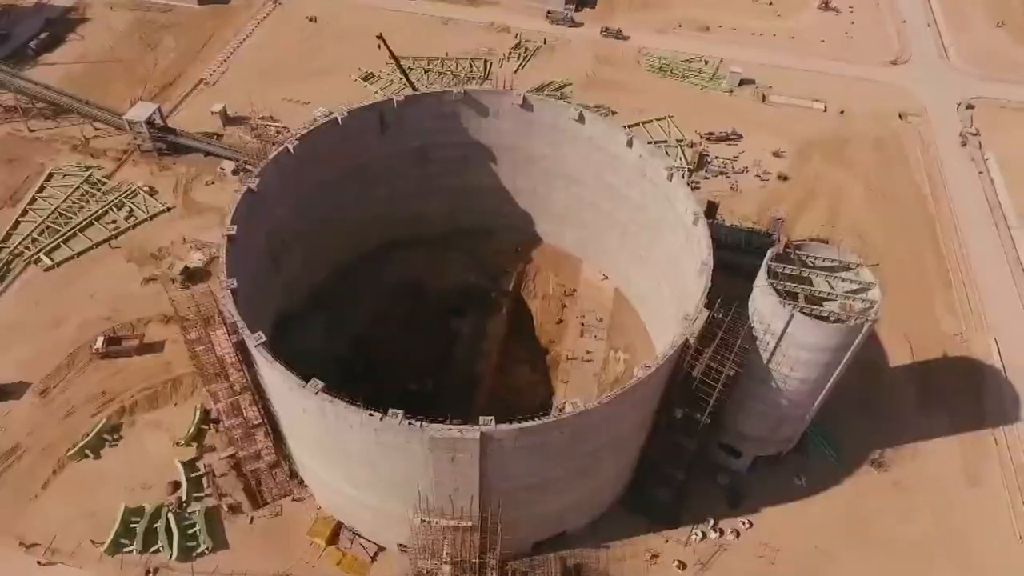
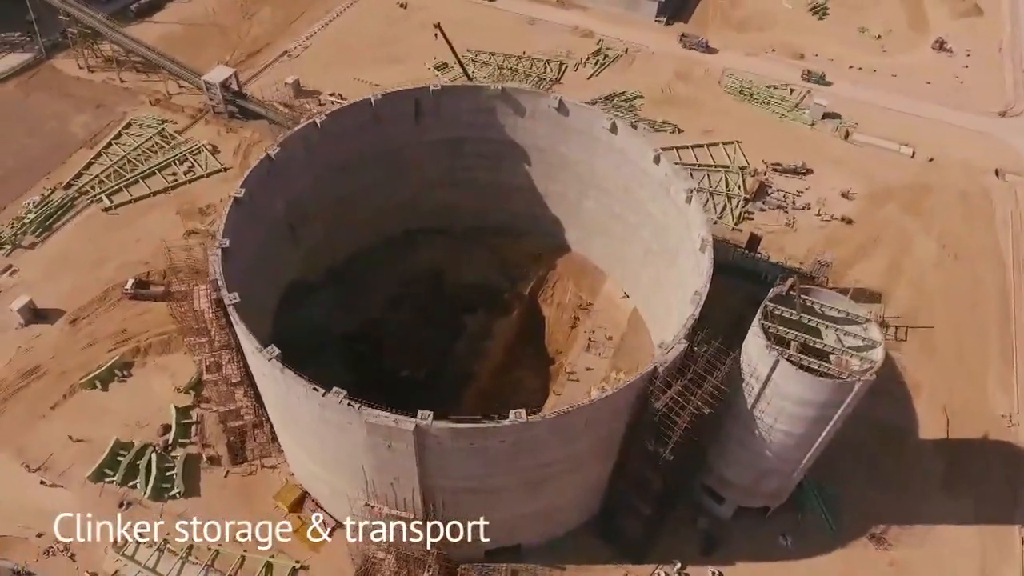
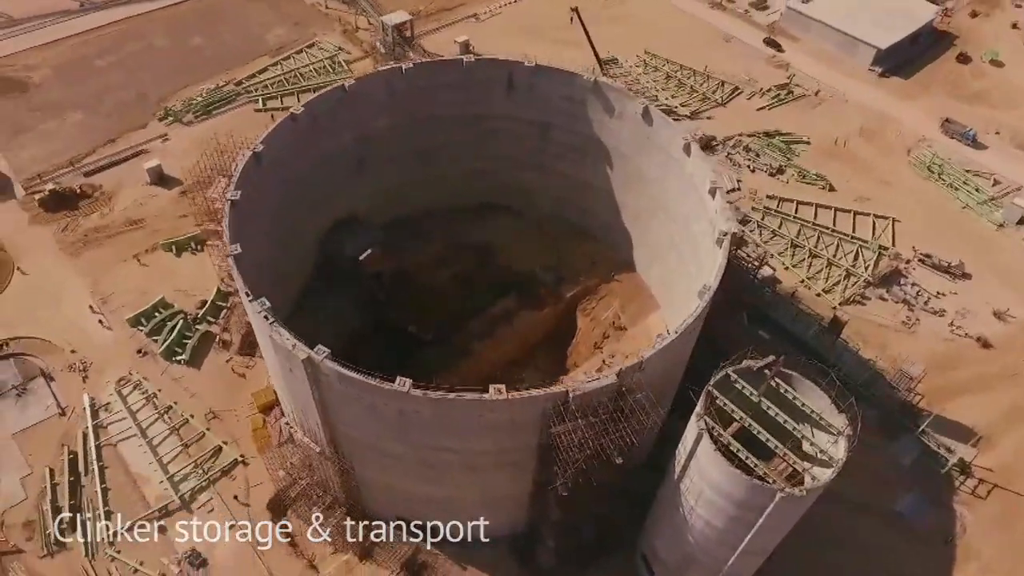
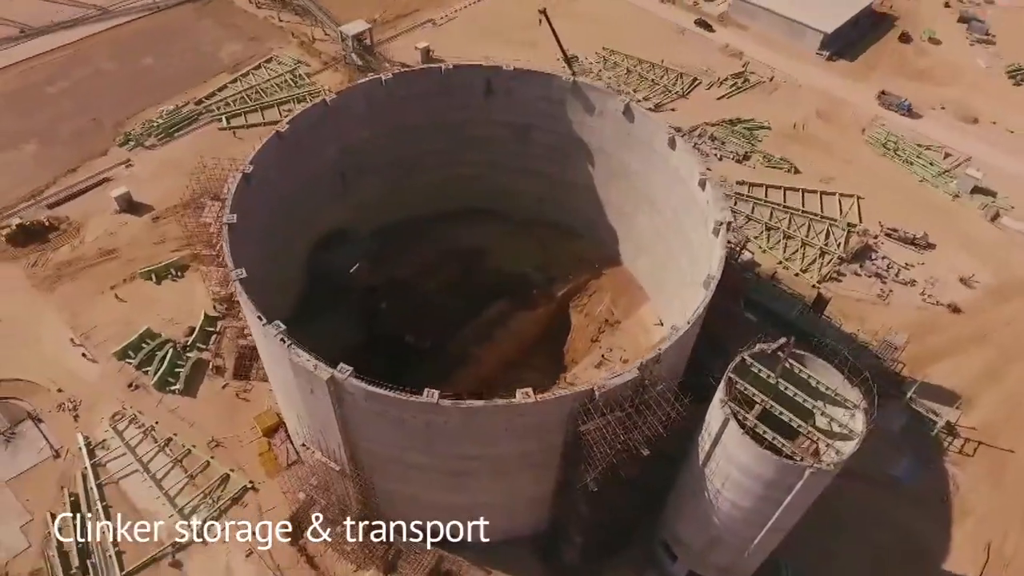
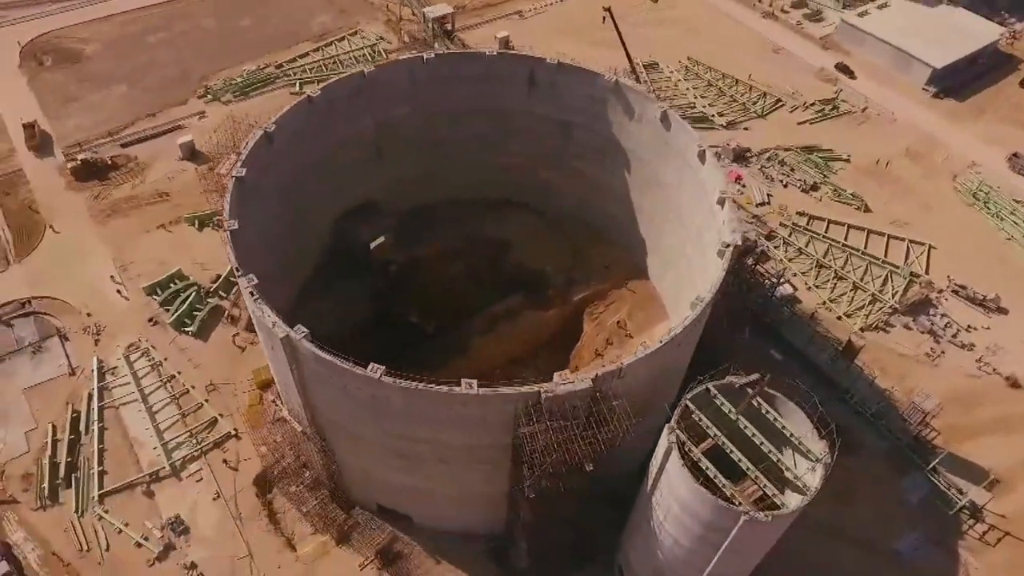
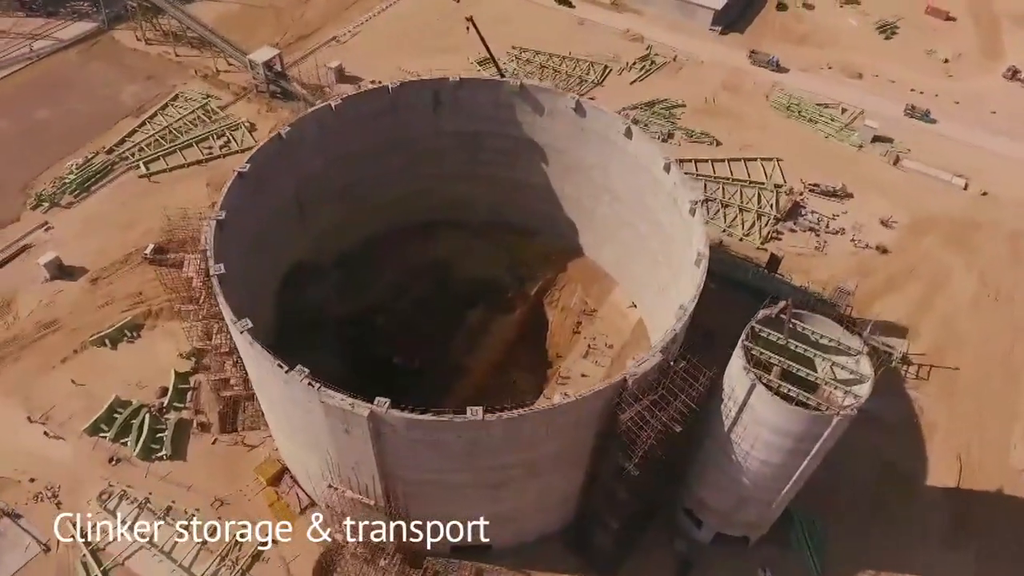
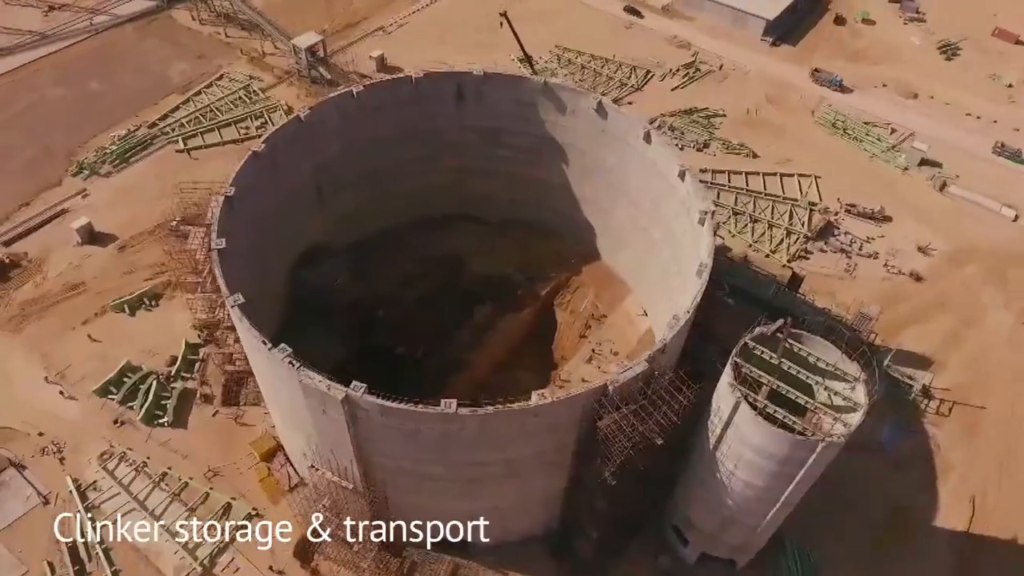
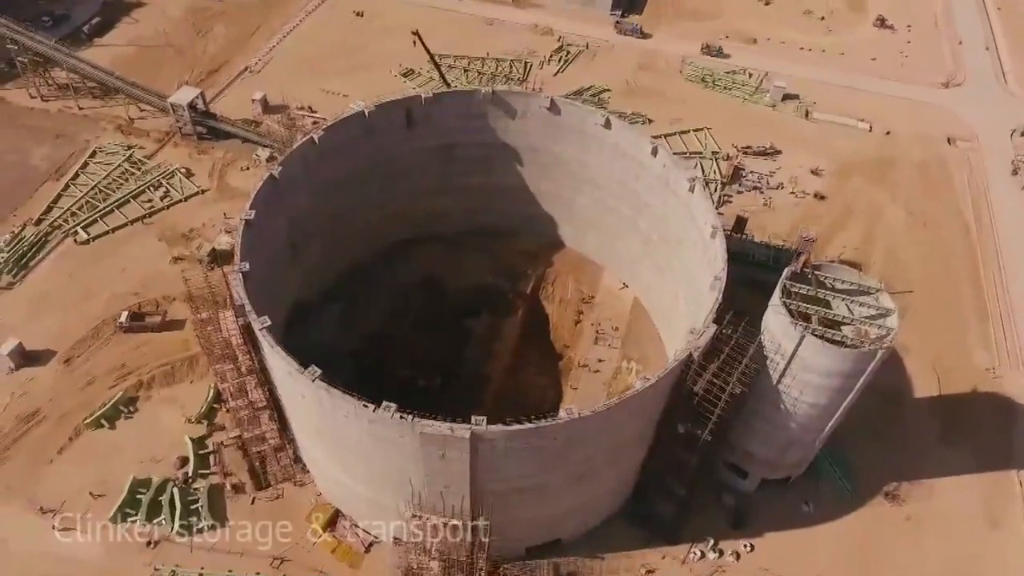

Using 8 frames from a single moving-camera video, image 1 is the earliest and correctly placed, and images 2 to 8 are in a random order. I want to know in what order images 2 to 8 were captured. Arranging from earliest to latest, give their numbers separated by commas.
8, 2, 6, 7, 4, 3, 5
